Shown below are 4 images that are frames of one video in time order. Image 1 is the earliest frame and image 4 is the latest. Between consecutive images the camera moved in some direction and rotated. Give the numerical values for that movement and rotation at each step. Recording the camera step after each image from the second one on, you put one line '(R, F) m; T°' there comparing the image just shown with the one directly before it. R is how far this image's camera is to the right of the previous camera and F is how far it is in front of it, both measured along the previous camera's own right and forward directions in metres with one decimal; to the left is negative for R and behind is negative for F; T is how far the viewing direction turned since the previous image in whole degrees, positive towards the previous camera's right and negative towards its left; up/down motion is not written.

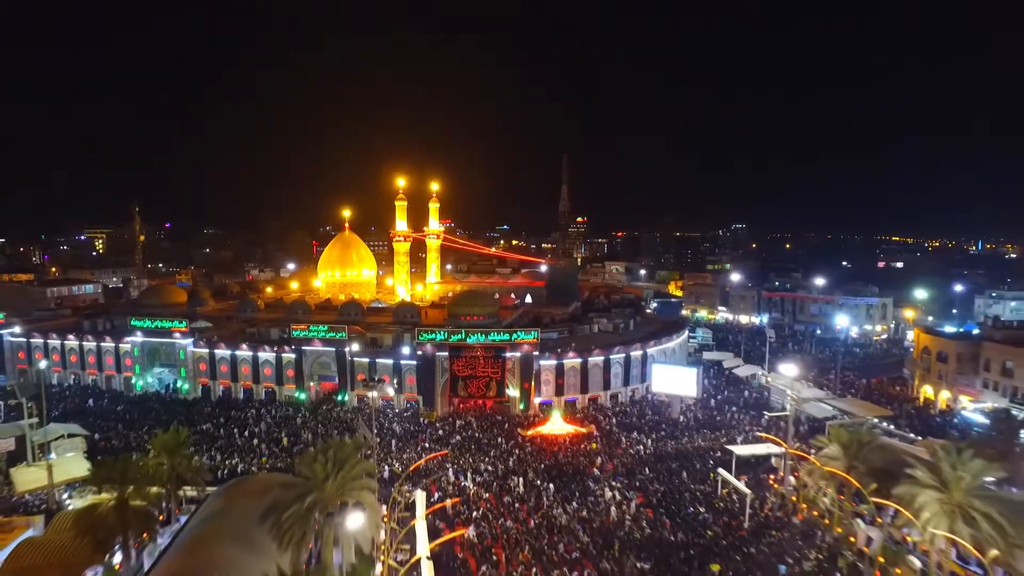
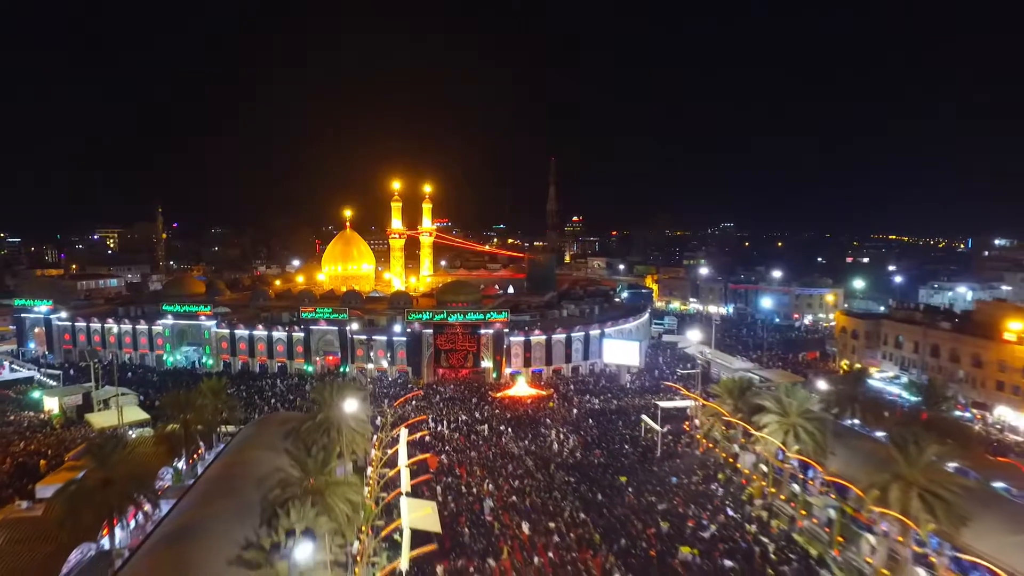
(+1.5, -5.1) m; 0°
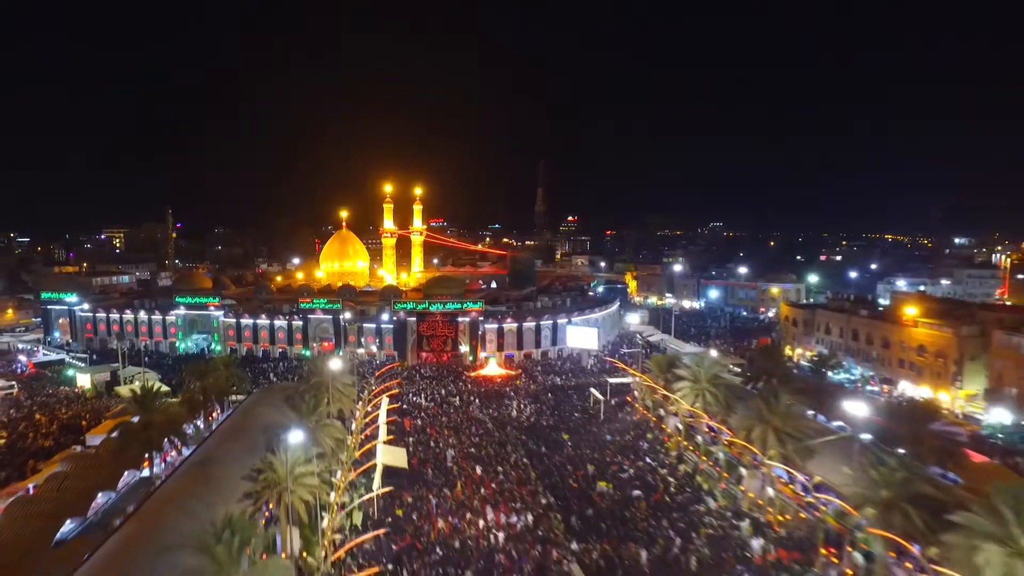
(+1.6, -4.1) m; 0°
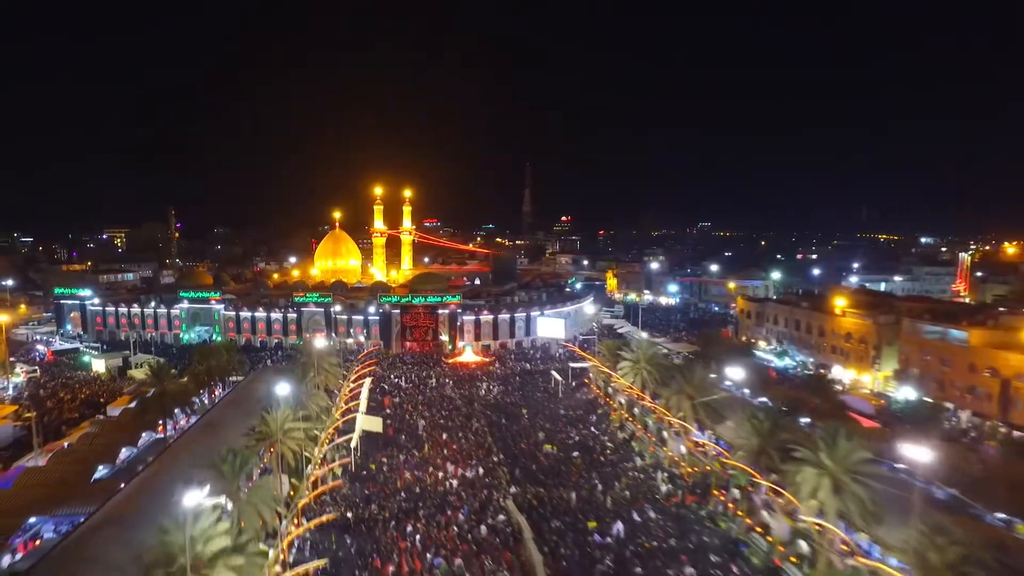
(+1.6, -3.4) m; 0°
